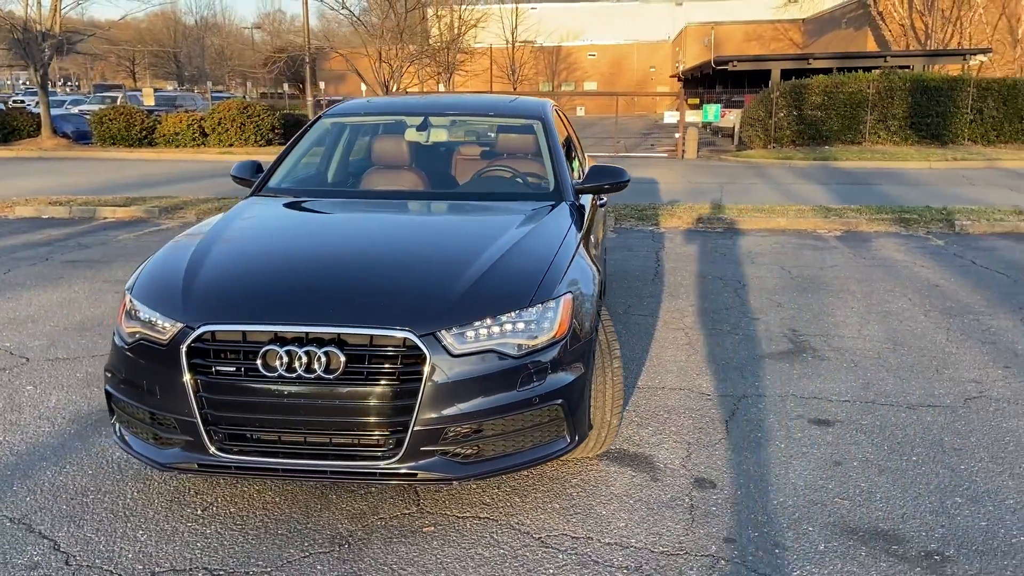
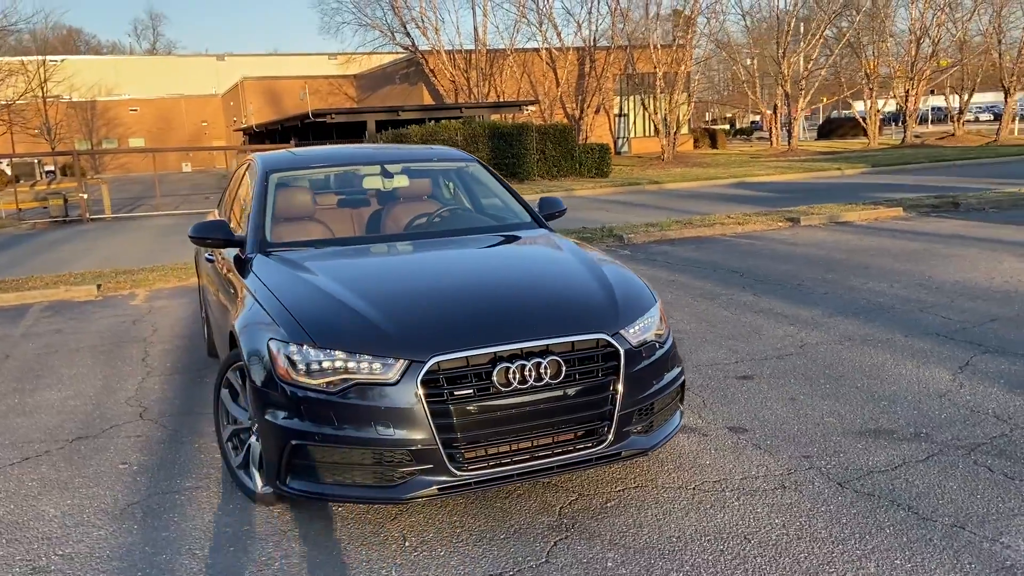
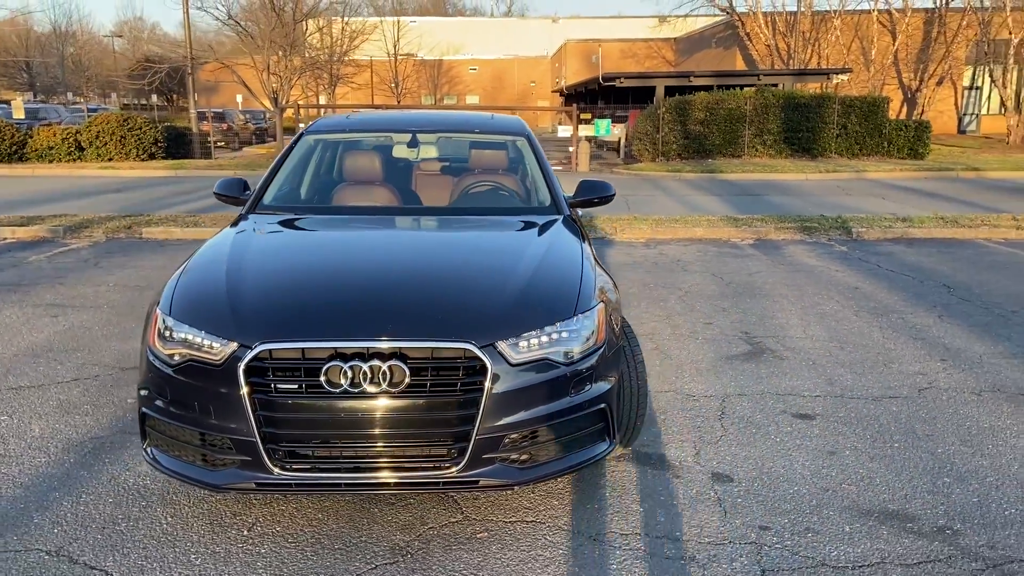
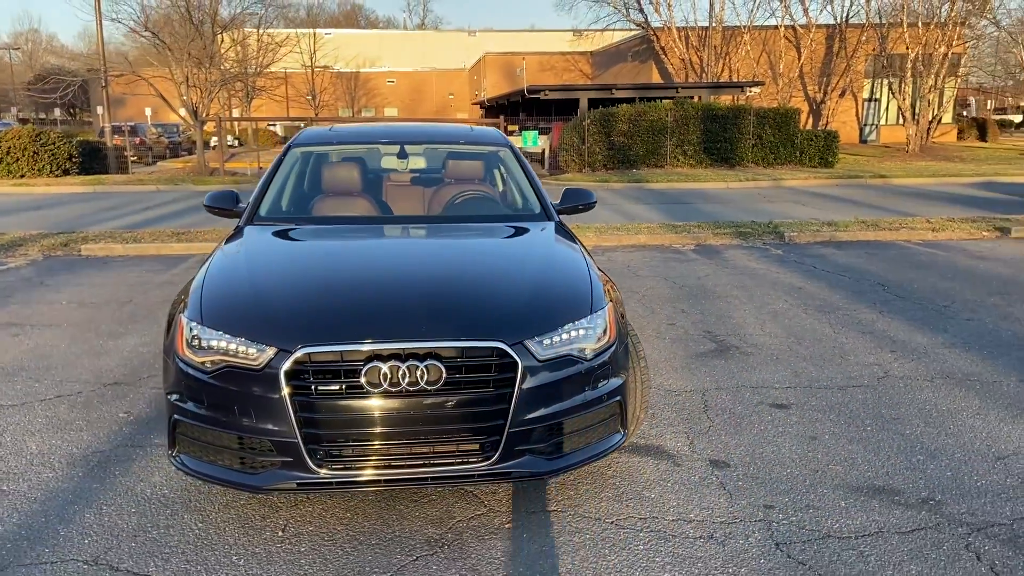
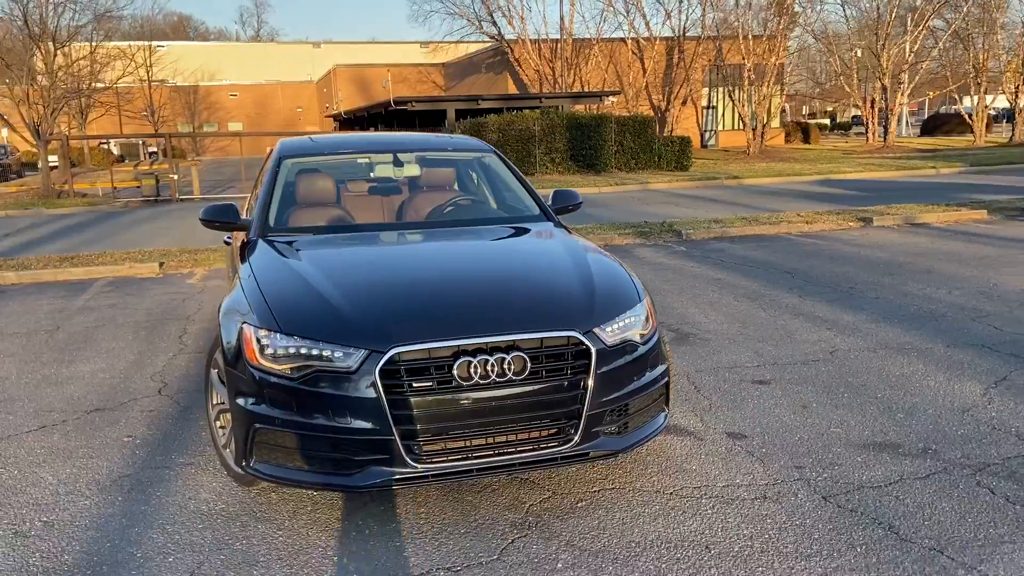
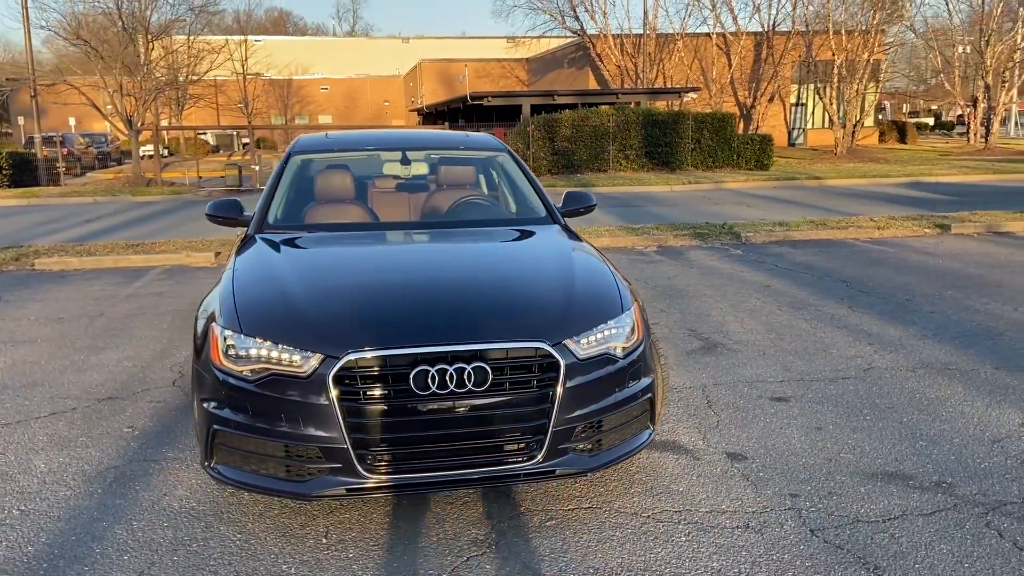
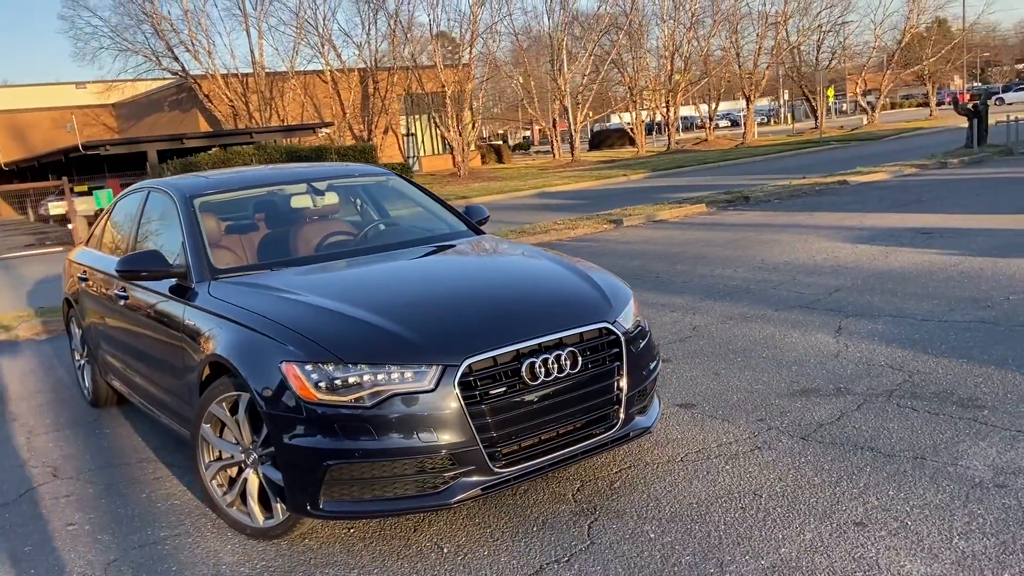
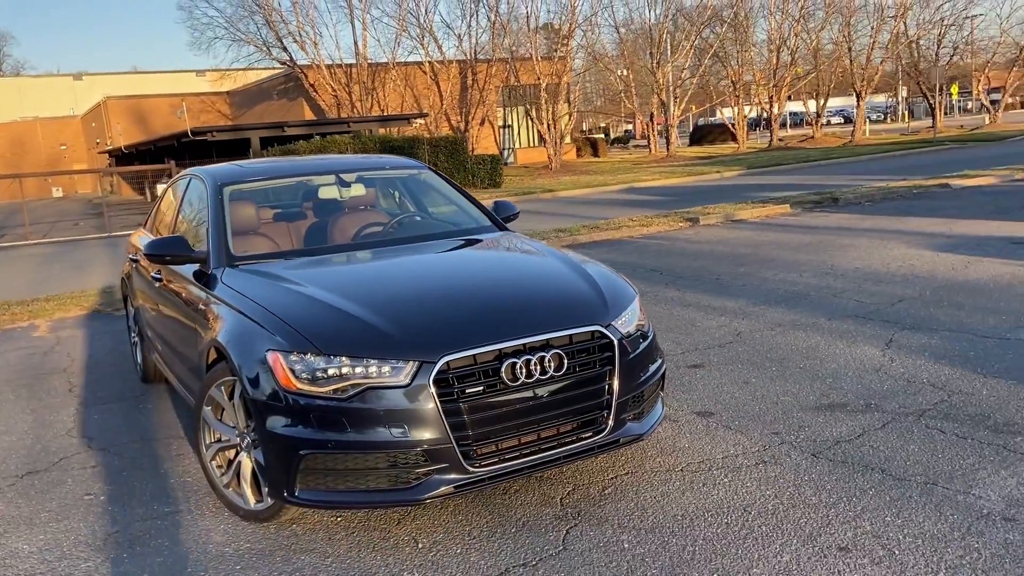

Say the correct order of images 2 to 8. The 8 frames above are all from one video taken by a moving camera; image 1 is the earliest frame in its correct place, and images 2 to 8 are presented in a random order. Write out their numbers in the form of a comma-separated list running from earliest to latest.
3, 4, 6, 5, 2, 8, 7
